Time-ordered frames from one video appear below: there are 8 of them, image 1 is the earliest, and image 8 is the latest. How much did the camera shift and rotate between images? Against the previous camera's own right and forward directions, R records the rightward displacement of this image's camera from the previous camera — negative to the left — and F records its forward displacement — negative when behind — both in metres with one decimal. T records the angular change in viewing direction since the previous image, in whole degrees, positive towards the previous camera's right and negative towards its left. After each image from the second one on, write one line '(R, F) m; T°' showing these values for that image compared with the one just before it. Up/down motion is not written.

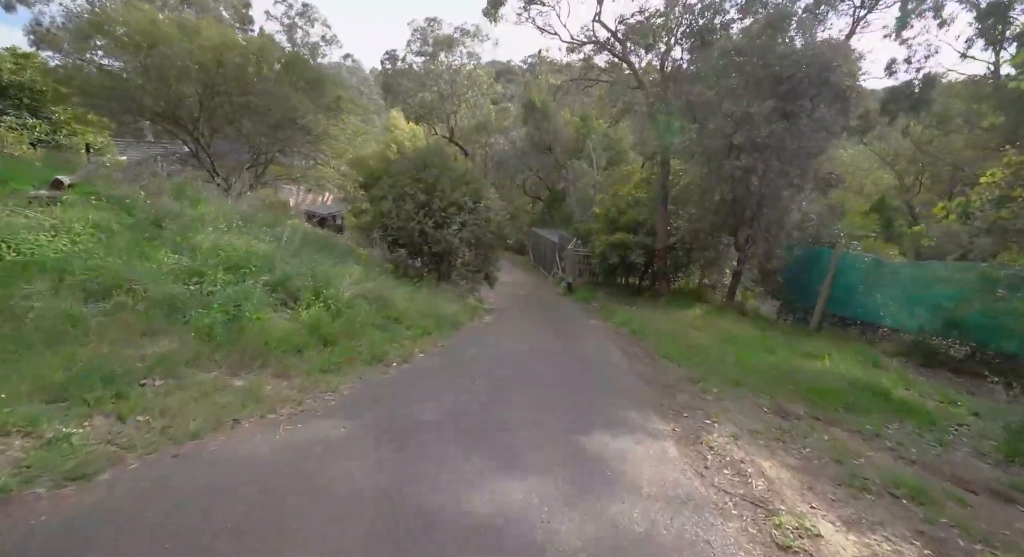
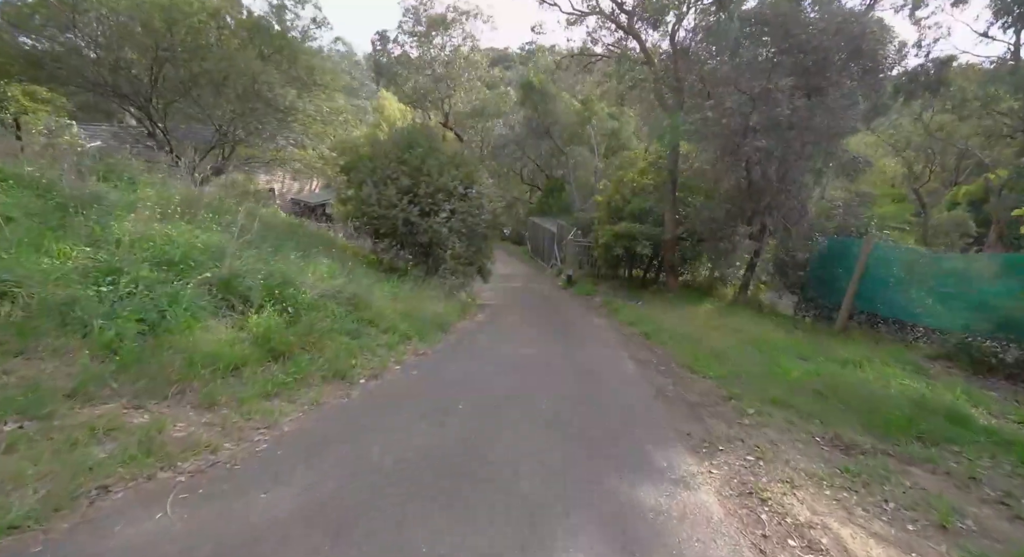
(+0.1, +1.3) m; 0°
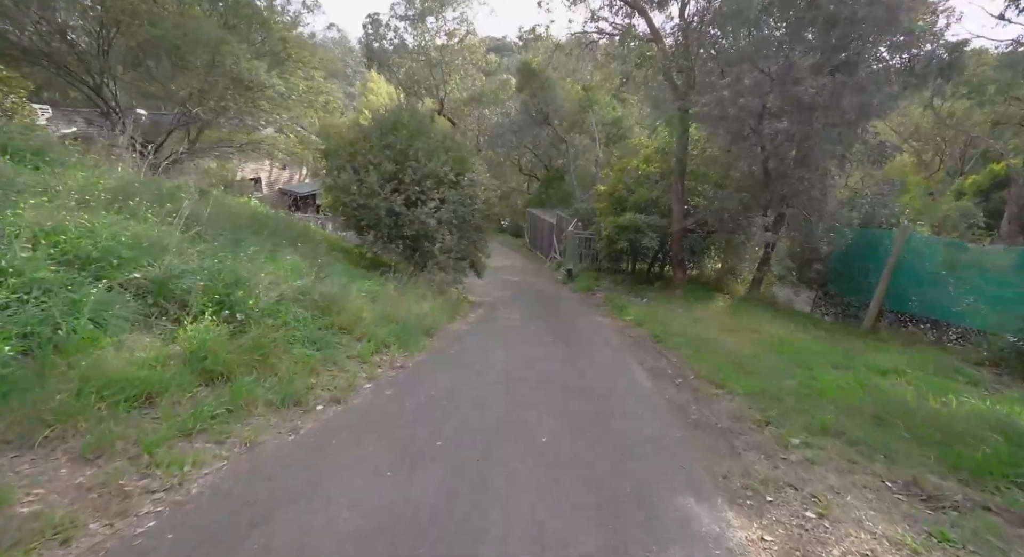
(+0.1, +1.1) m; 0°
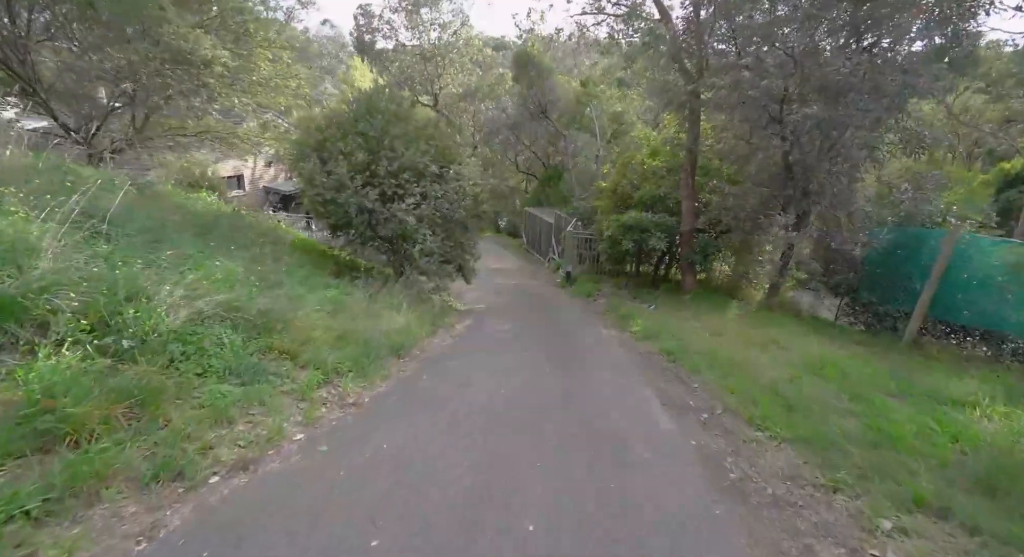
(+0.2, +1.4) m; 0°
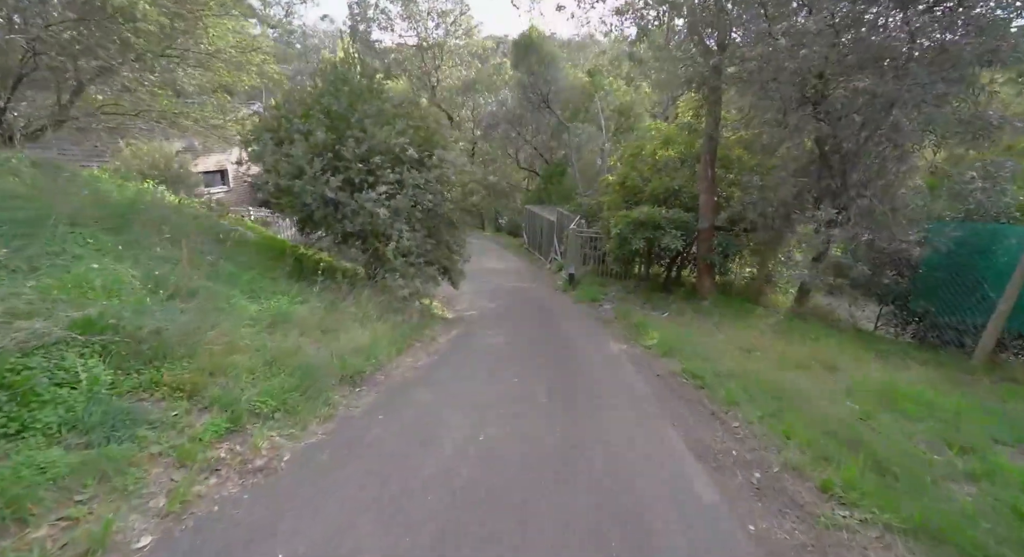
(+0.2, +1.6) m; 0°
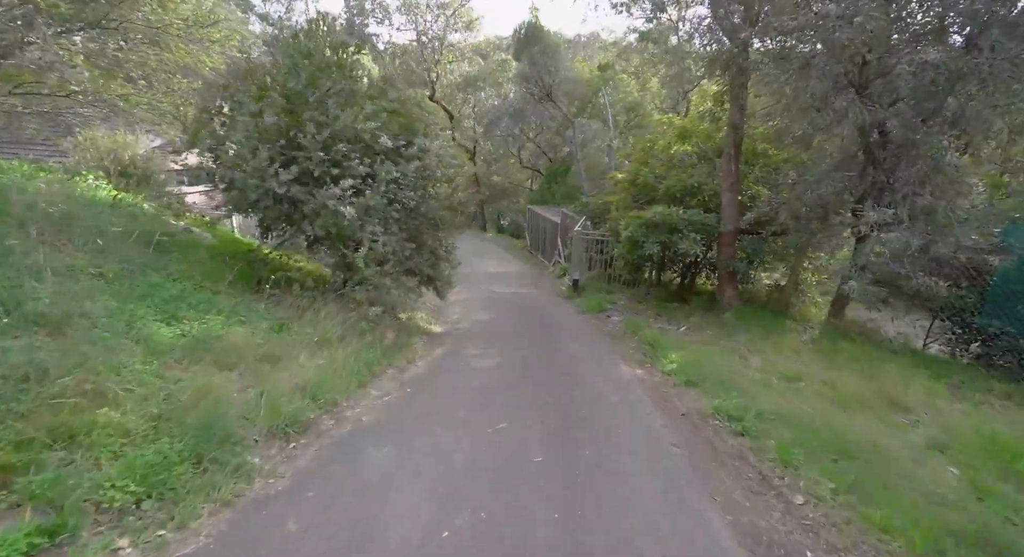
(+0.2, +1.4) m; 0°
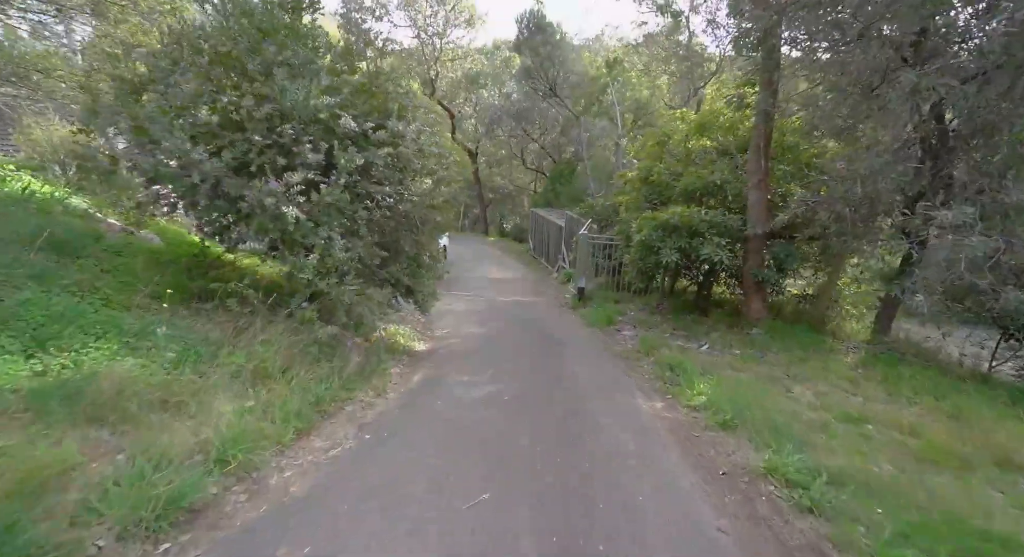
(+0.1, +1.4) m; -1°
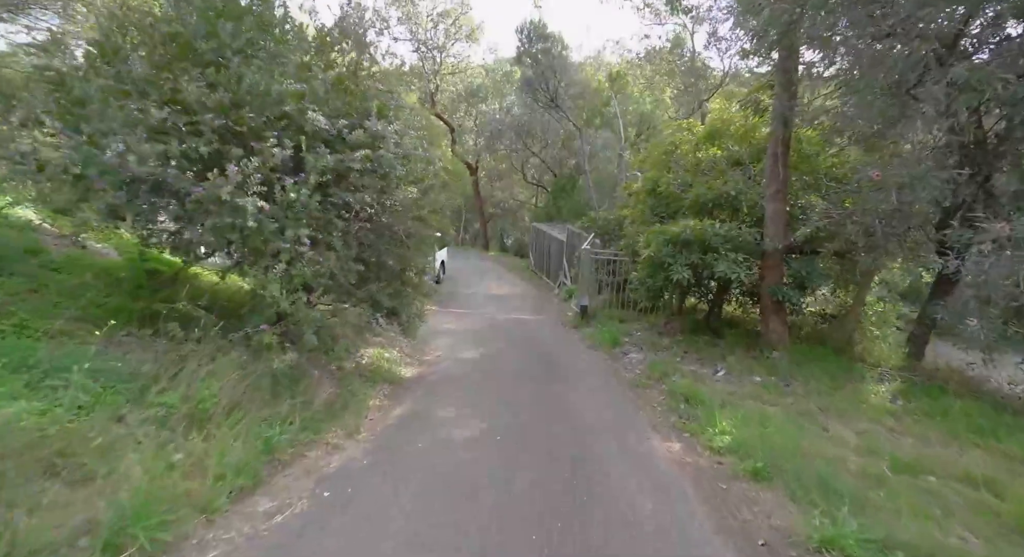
(+0.1, +0.8) m; 0°
